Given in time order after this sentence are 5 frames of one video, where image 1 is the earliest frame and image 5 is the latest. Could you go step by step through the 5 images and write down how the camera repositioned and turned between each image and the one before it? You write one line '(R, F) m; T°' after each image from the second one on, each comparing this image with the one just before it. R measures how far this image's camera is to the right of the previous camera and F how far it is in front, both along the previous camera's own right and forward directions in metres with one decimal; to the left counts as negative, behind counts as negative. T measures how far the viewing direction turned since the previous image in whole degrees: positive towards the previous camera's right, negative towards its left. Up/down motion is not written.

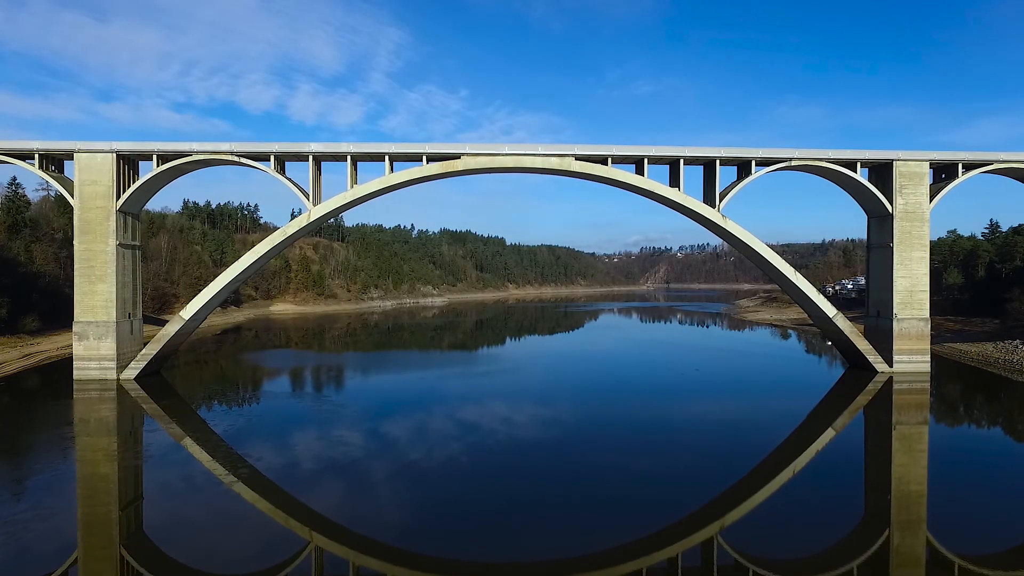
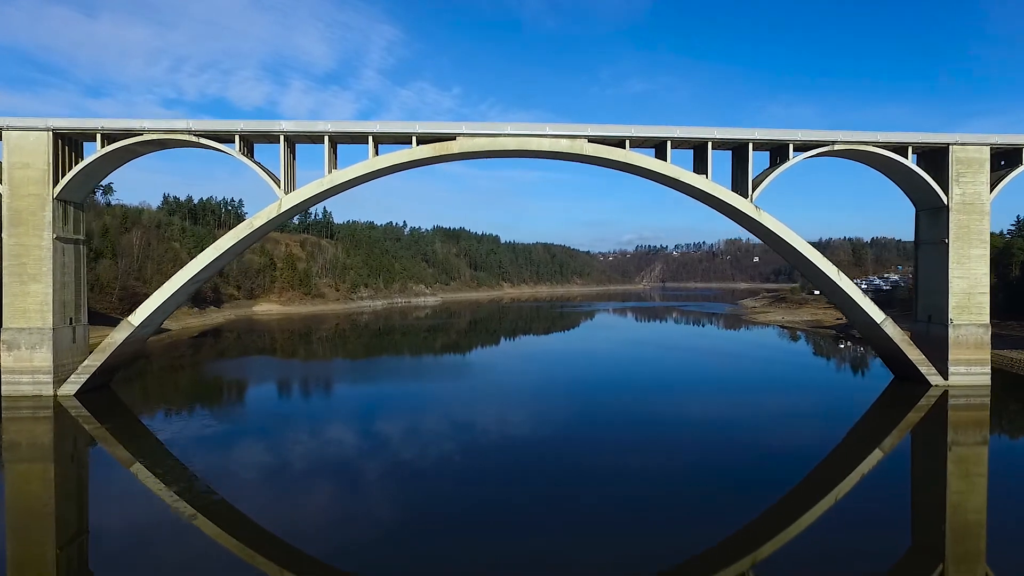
(-0.2, +1.4) m; +1°
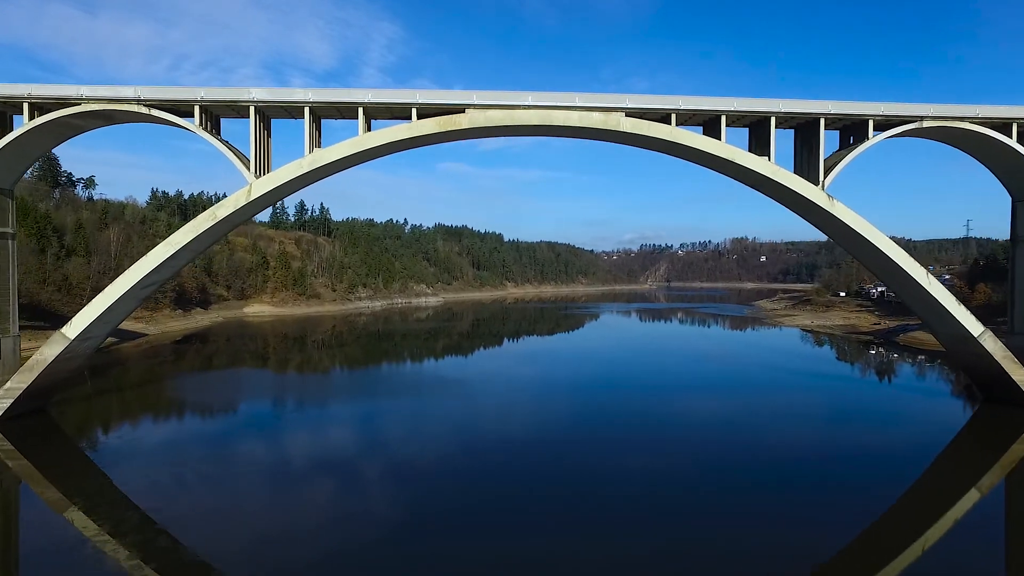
(-0.3, +1.7) m; 0°
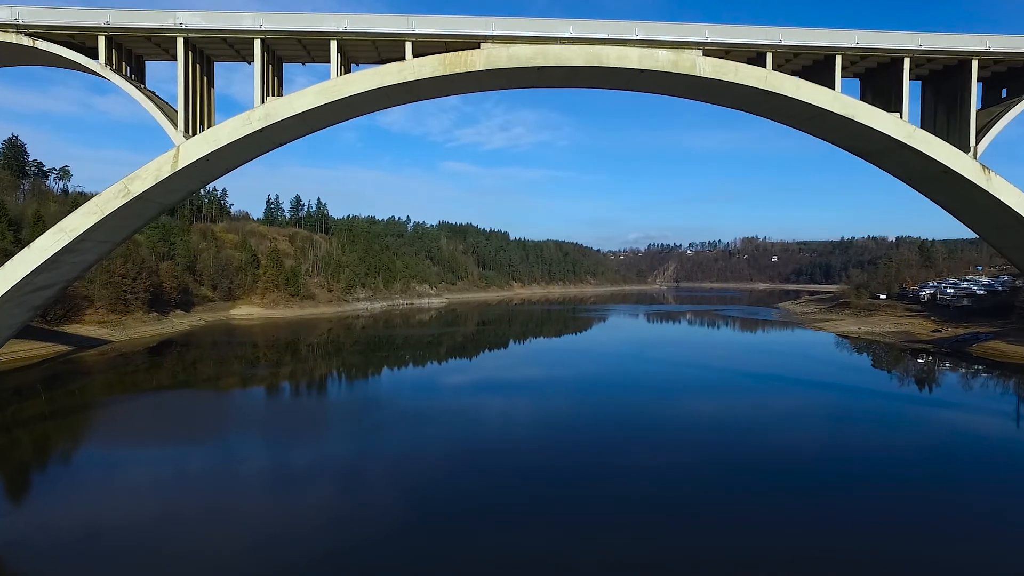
(-0.3, +2.1) m; 0°
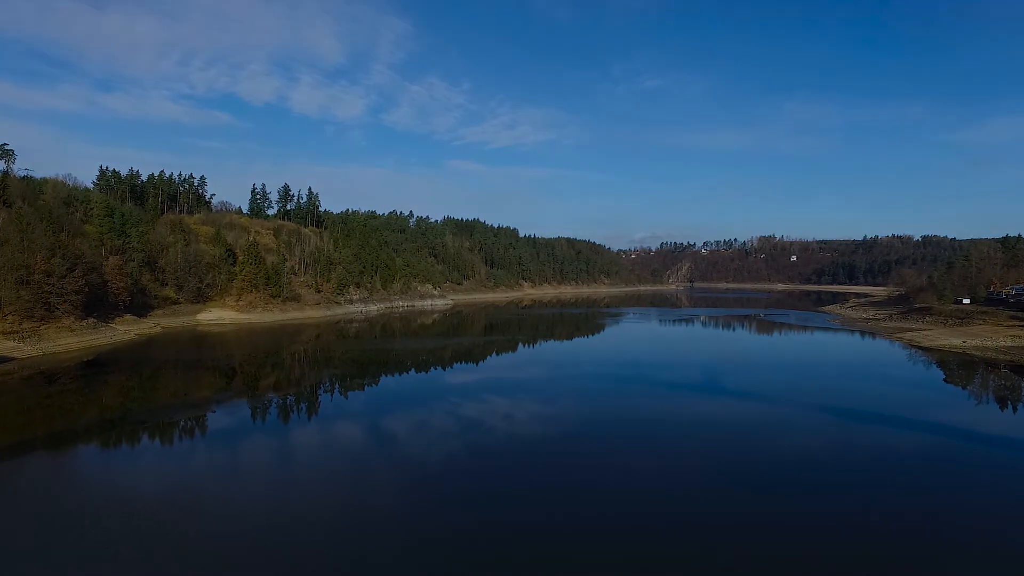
(-0.4, +3.6) m; -1°
